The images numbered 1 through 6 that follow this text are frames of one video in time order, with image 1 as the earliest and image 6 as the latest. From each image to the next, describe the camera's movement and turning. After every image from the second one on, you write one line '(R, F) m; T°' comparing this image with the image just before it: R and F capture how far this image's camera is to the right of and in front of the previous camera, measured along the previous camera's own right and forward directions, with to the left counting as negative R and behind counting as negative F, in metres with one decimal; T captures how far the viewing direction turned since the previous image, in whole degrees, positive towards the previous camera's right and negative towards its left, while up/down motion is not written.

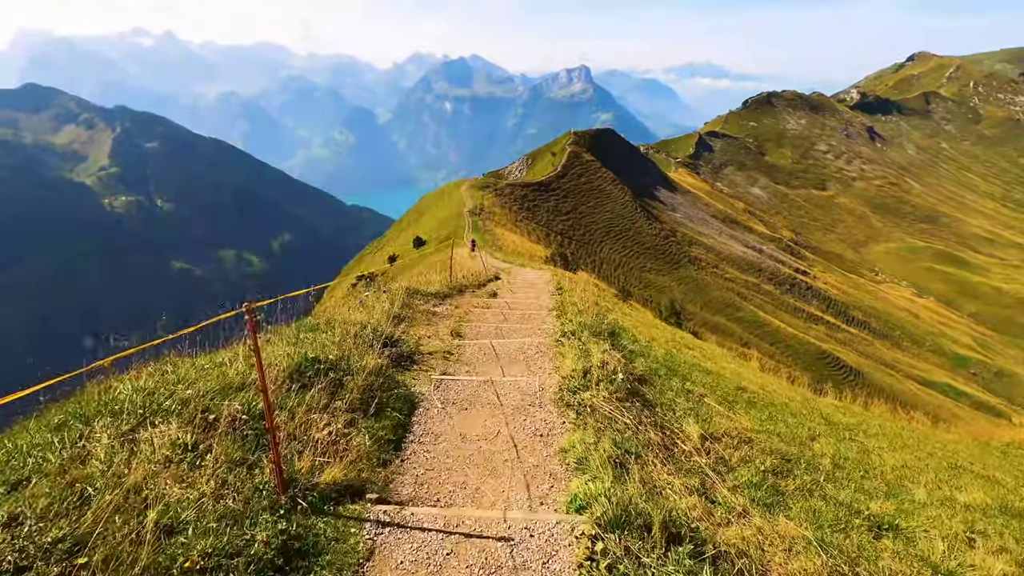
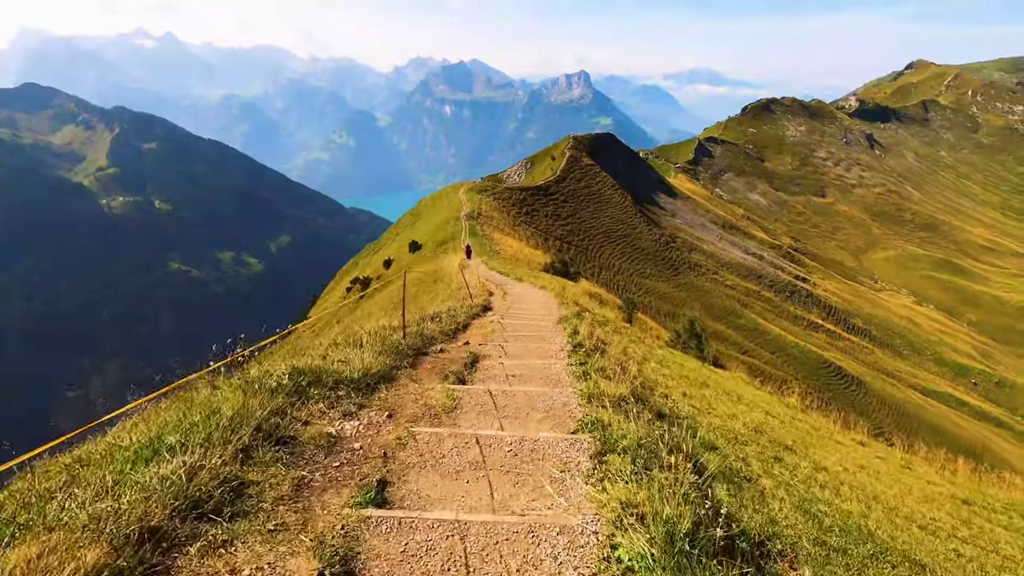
(0.0, +1.9) m; 0°
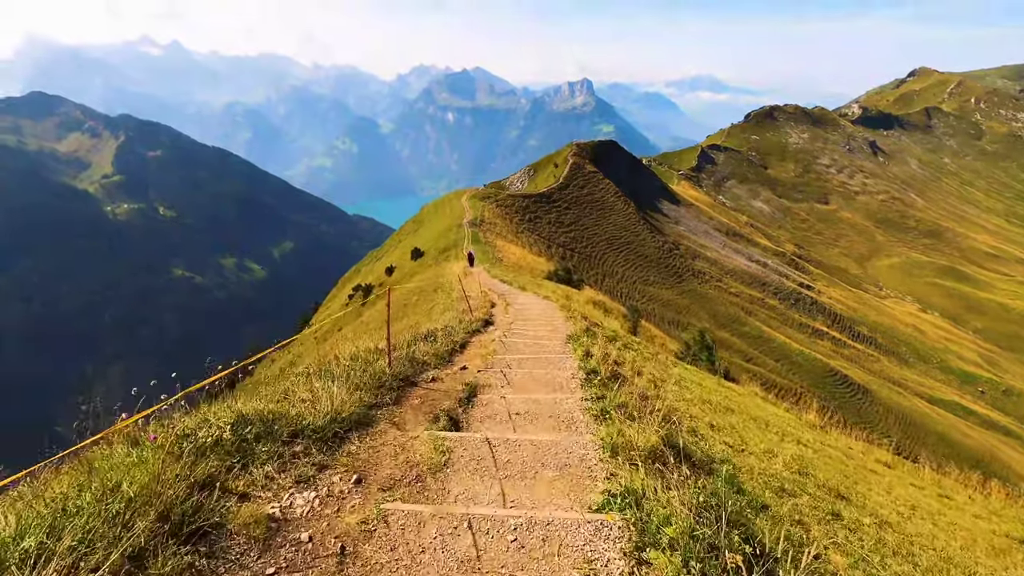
(0.0, +0.5) m; 0°
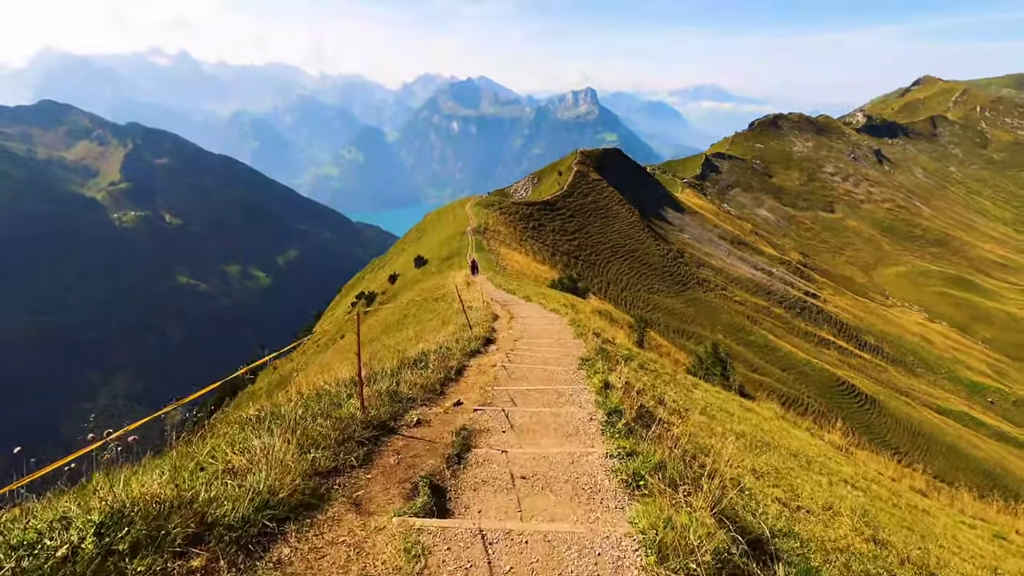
(0.0, +0.6) m; 0°
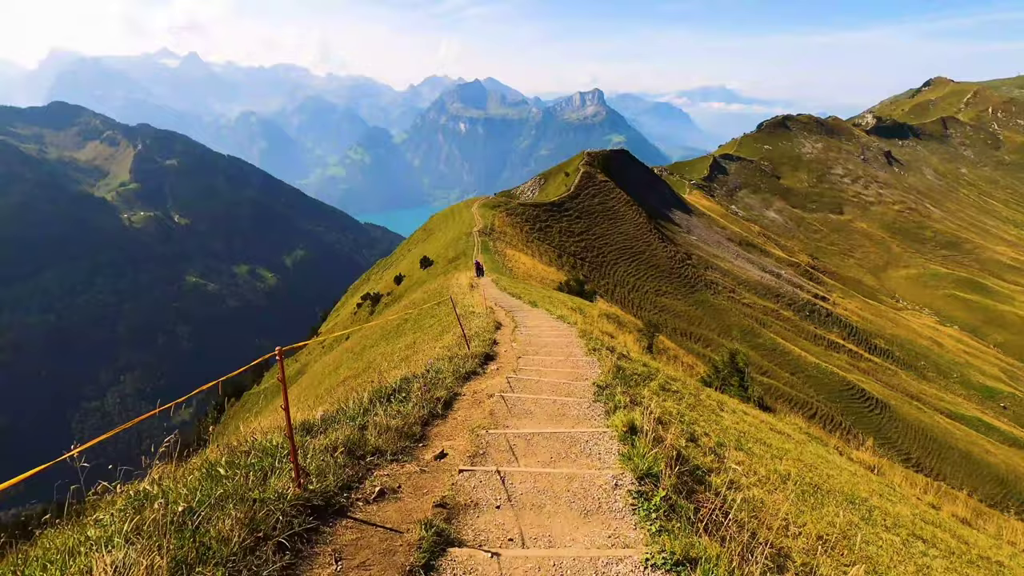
(0.0, +0.6) m; -1°
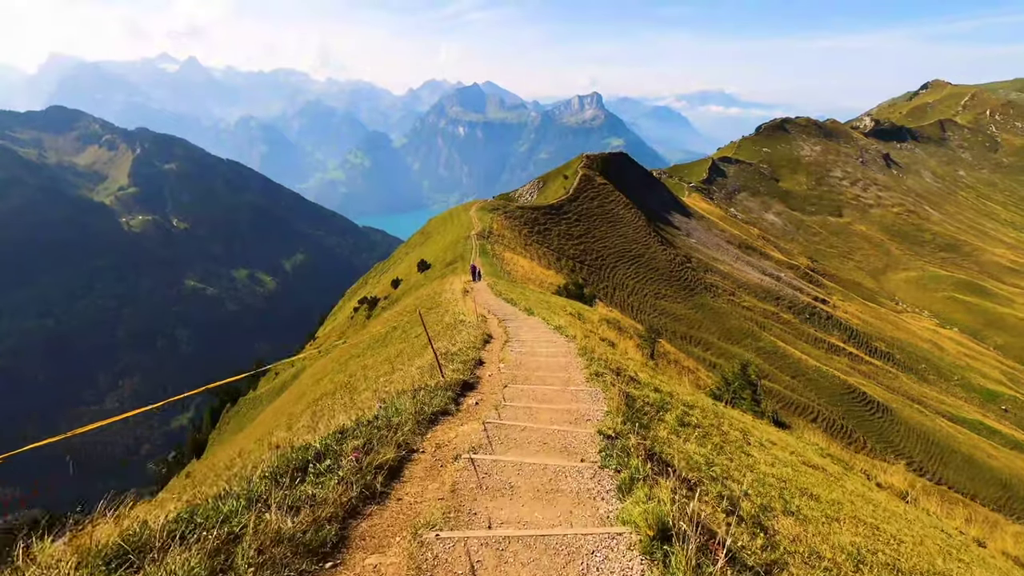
(+0.1, +0.8) m; 0°
